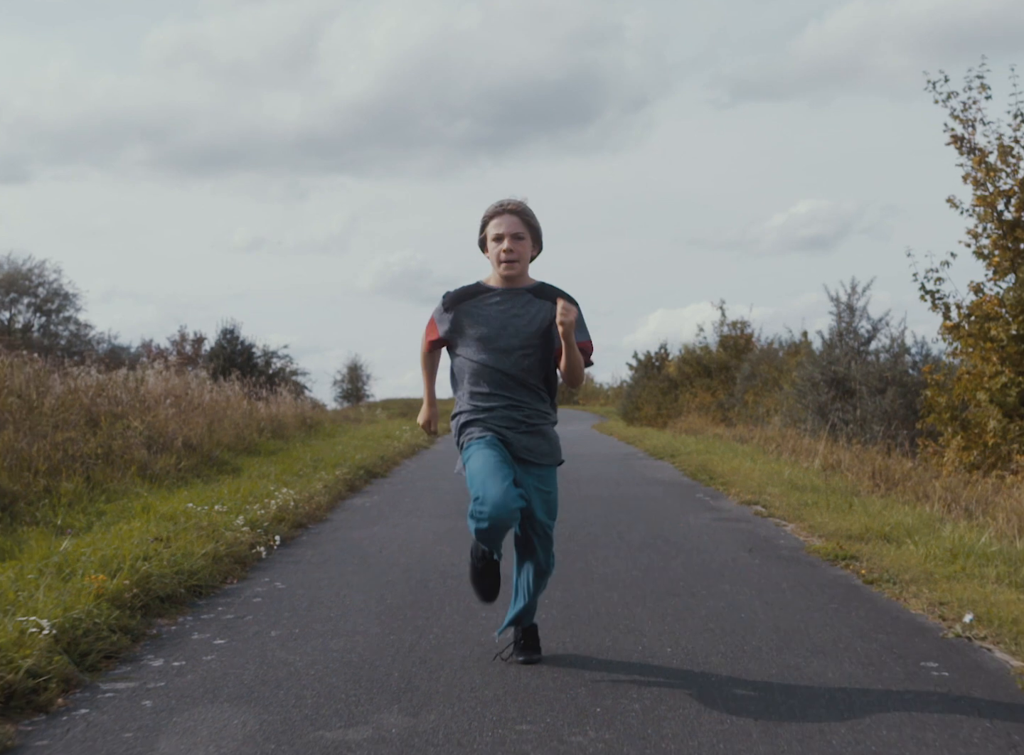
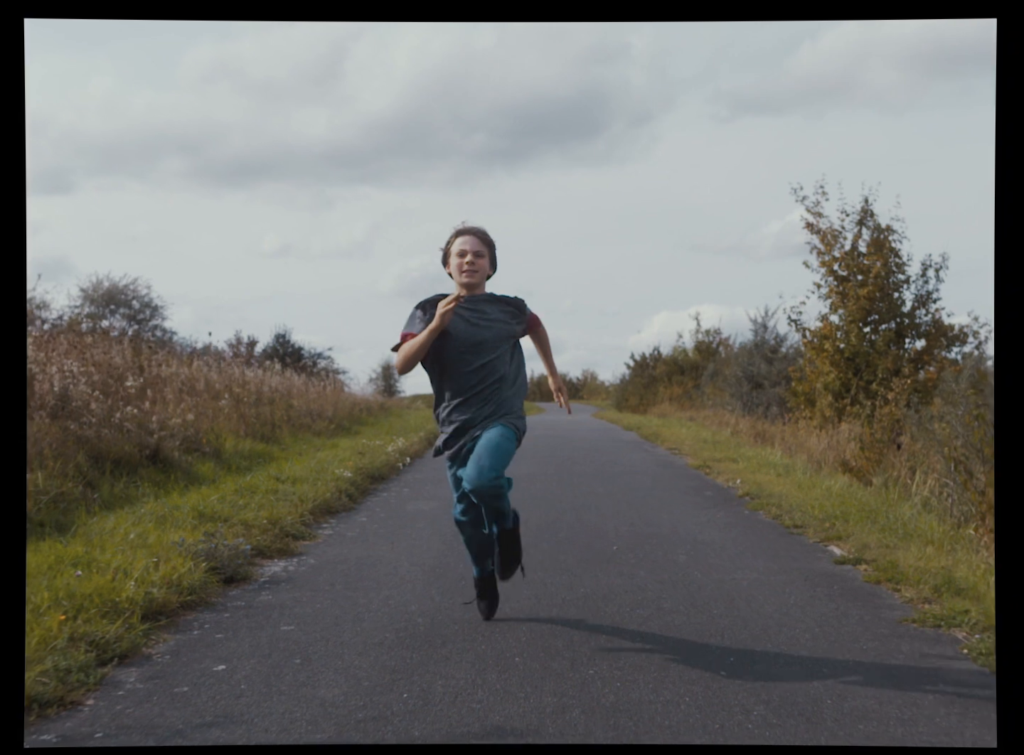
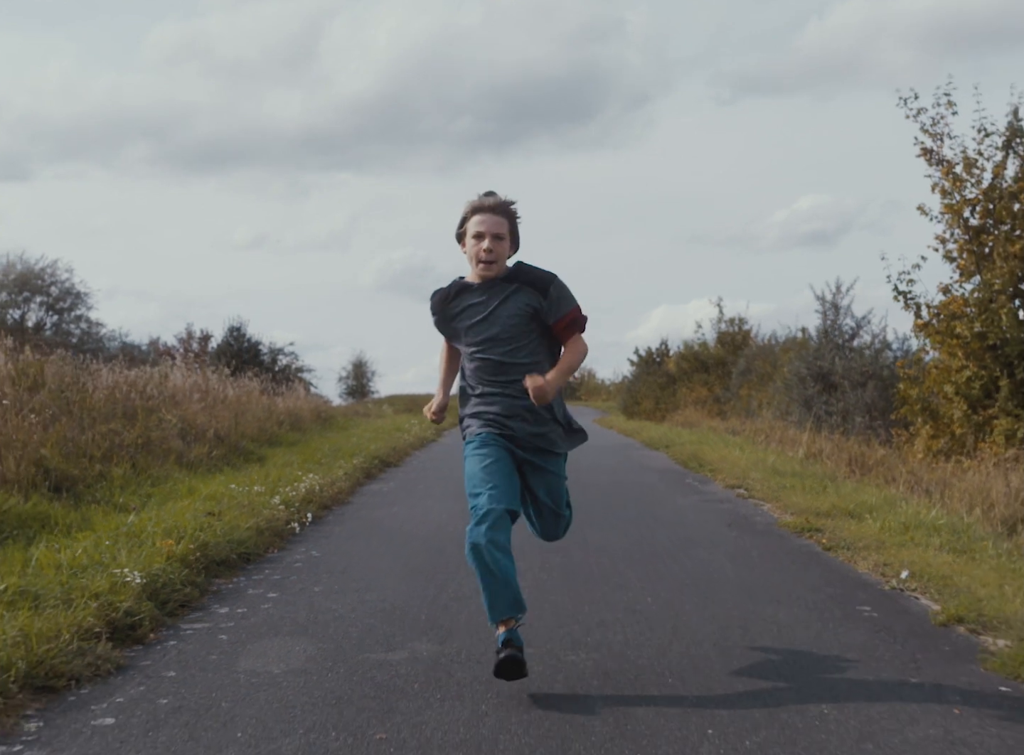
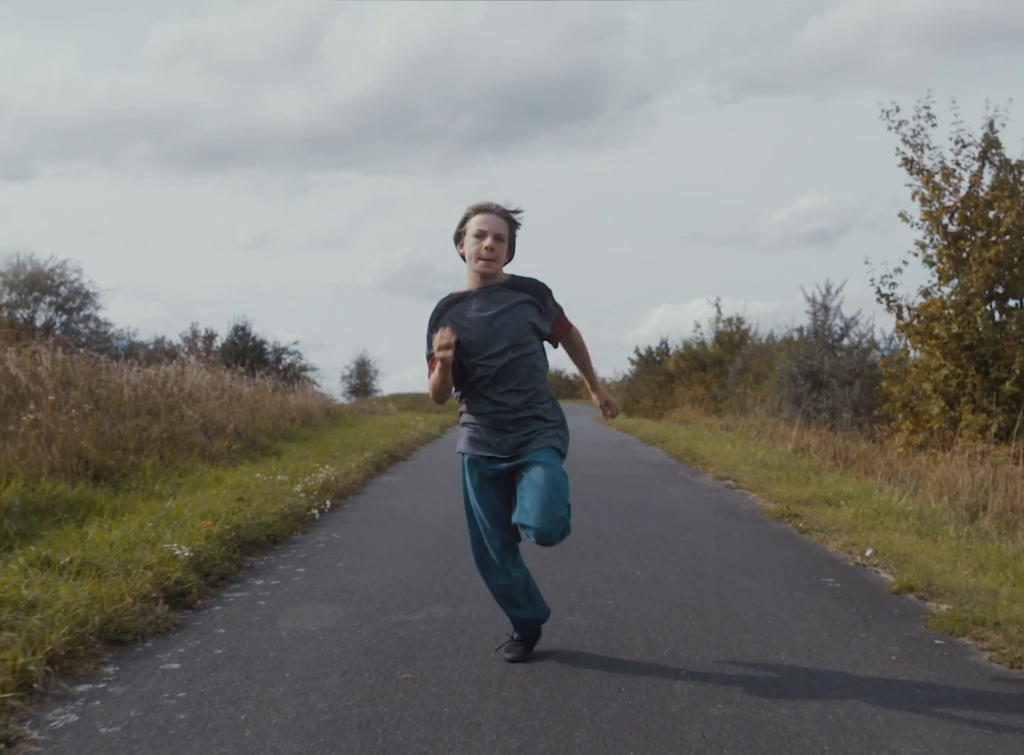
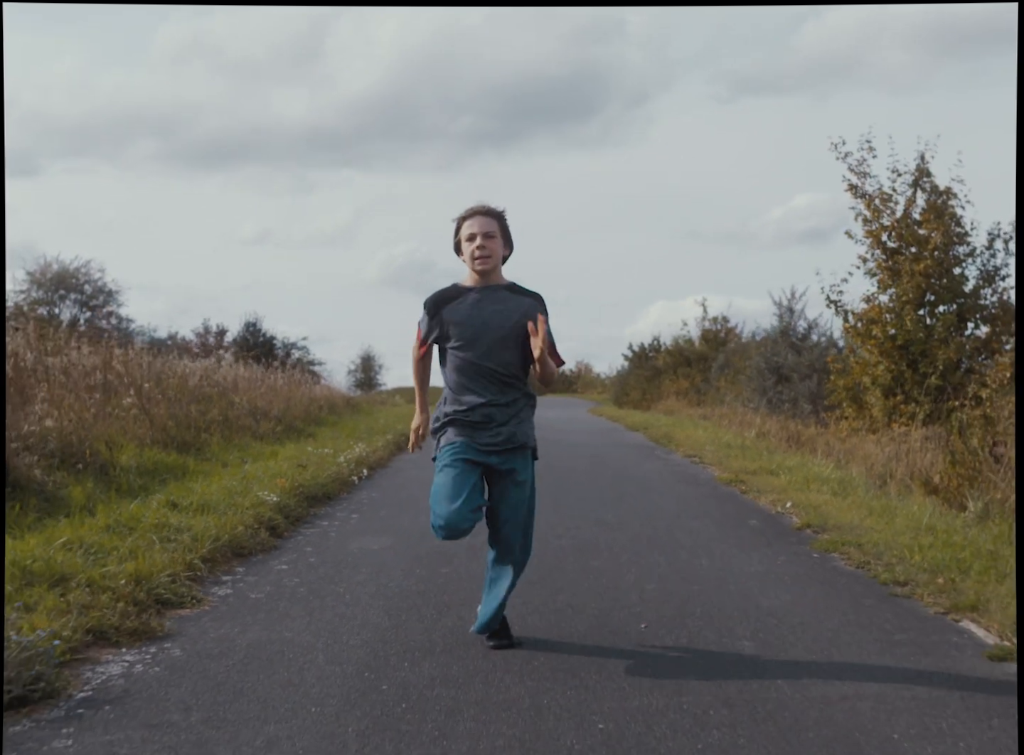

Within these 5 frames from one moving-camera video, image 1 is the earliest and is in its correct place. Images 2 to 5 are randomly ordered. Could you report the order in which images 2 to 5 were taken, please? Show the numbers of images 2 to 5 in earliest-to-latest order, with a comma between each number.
3, 4, 5, 2
